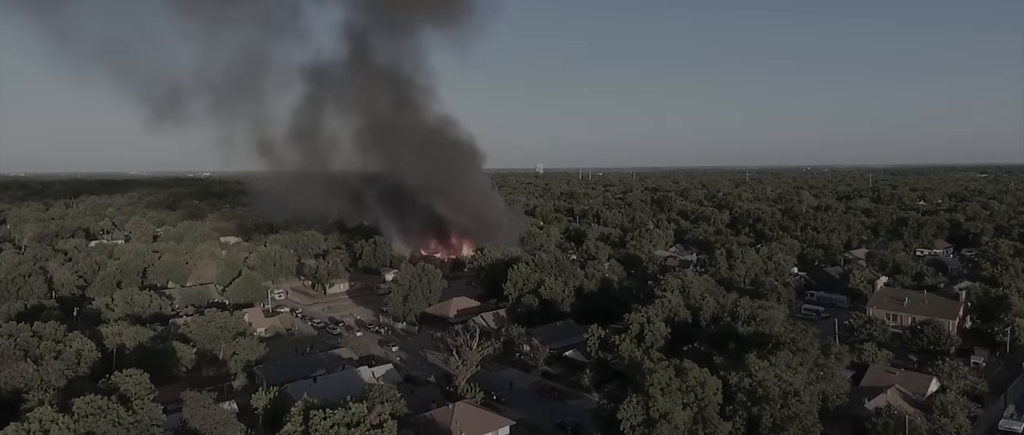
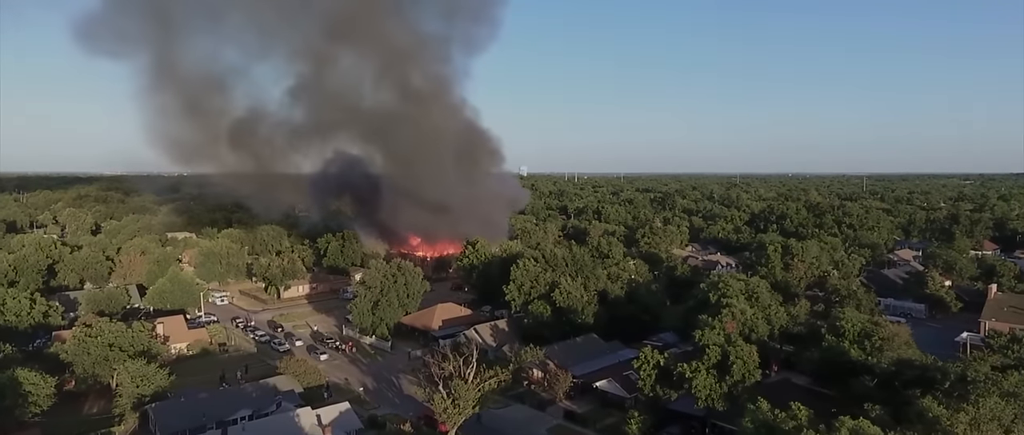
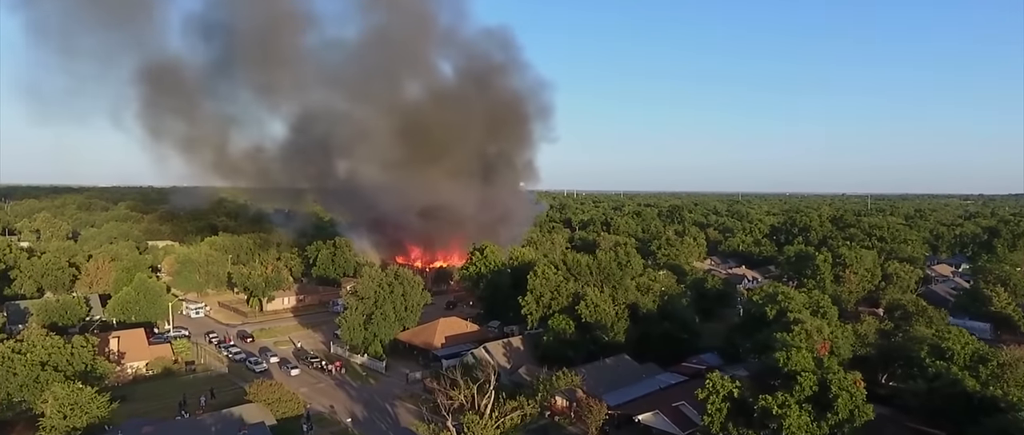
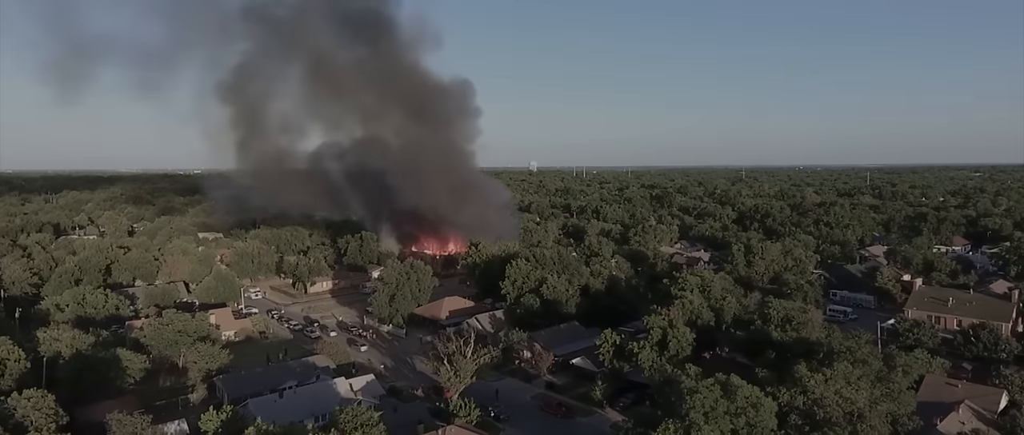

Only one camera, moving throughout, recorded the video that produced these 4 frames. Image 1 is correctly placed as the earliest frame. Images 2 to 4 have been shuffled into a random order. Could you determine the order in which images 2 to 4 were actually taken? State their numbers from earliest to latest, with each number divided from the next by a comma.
4, 2, 3
